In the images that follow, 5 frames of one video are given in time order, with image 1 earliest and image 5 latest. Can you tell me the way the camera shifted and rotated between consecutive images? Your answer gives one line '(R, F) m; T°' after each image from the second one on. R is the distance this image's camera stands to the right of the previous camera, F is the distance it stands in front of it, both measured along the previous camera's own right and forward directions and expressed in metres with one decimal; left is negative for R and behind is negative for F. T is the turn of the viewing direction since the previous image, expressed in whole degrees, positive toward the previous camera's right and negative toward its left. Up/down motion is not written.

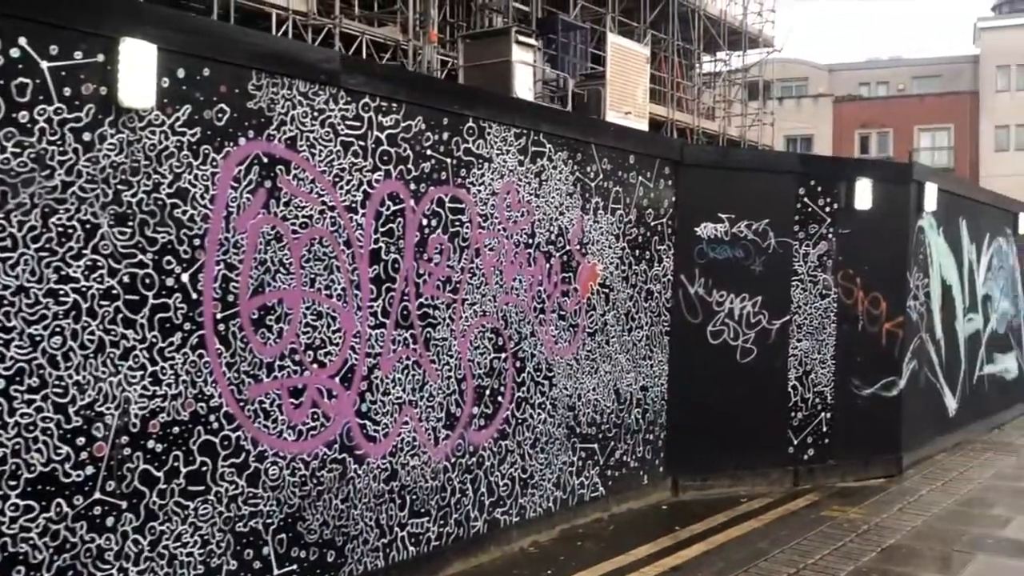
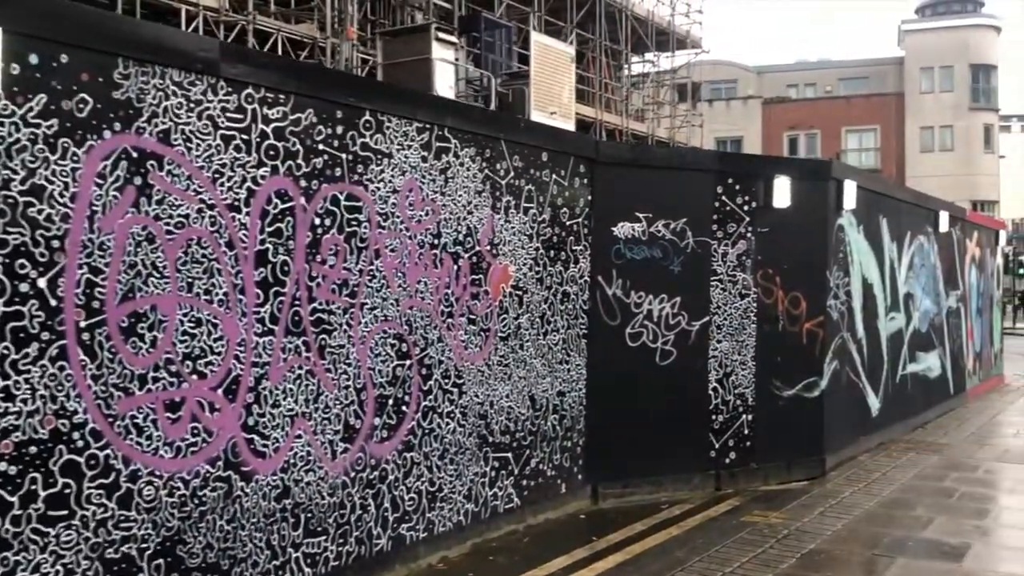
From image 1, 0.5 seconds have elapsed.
(+0.2, +0.3) m; +4°
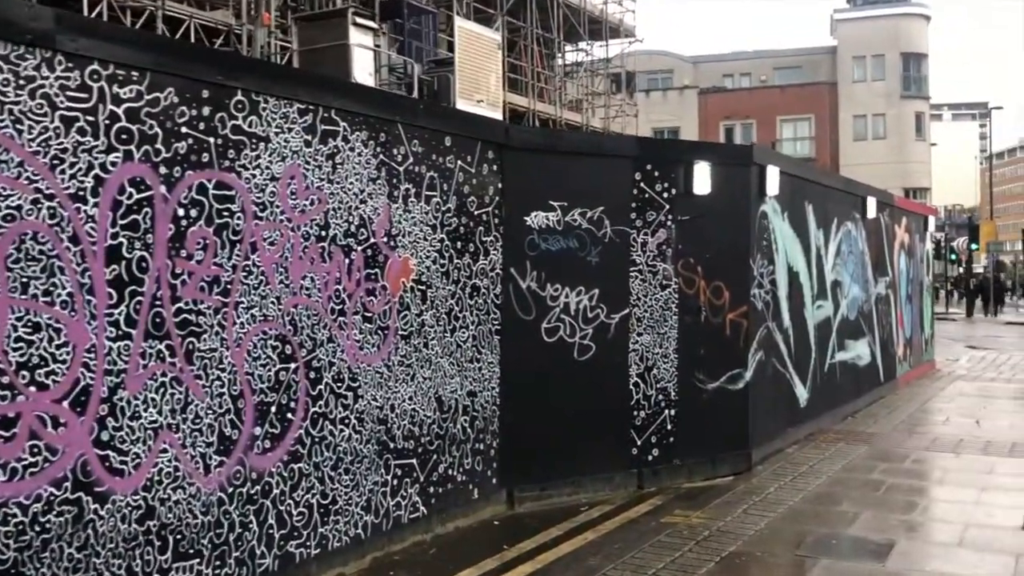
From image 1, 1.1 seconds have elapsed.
(+0.3, +0.4) m; +3°
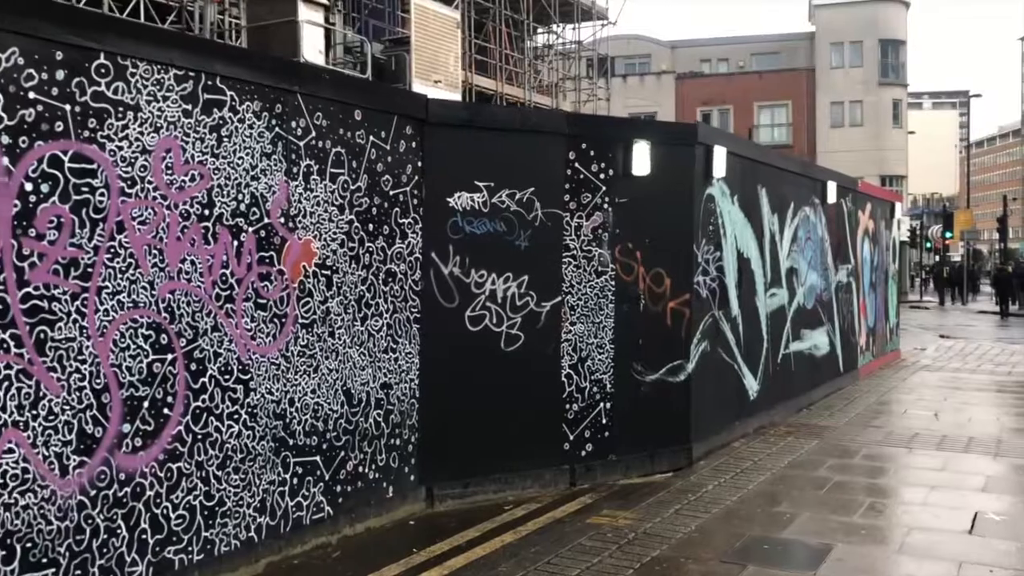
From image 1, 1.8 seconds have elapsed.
(+0.4, +0.4) m; +1°
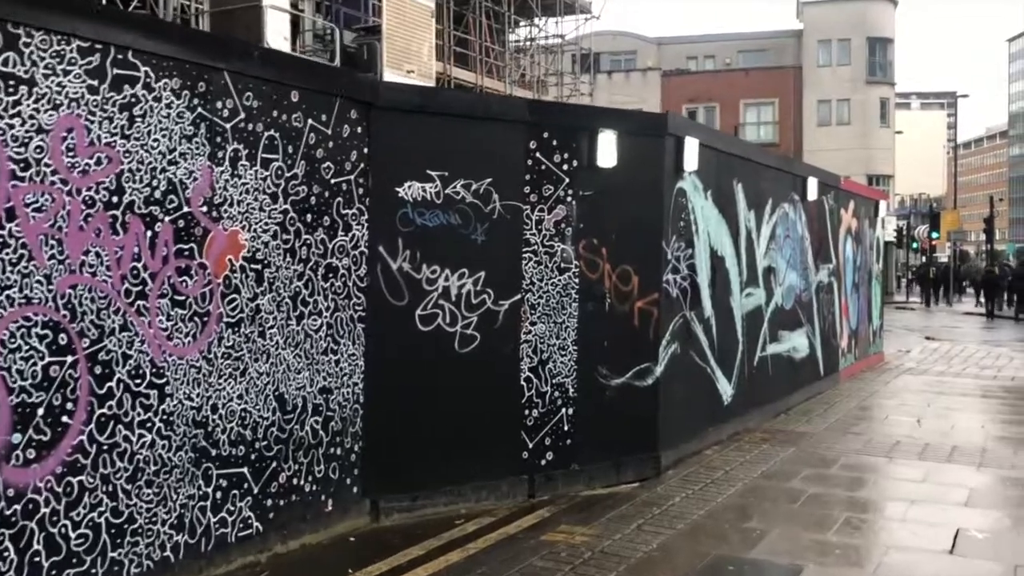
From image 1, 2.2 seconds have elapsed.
(+0.2, +0.4) m; +1°
